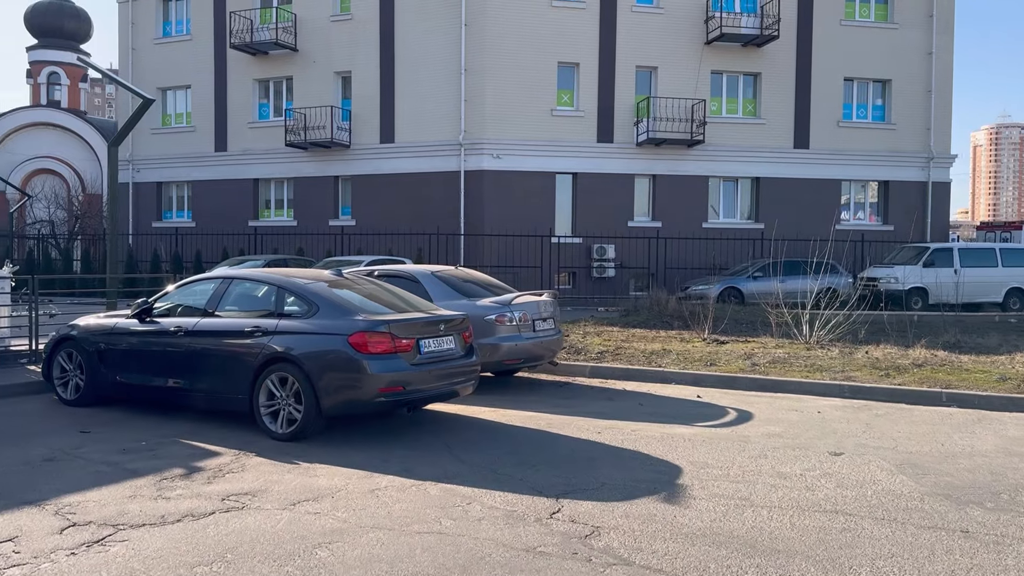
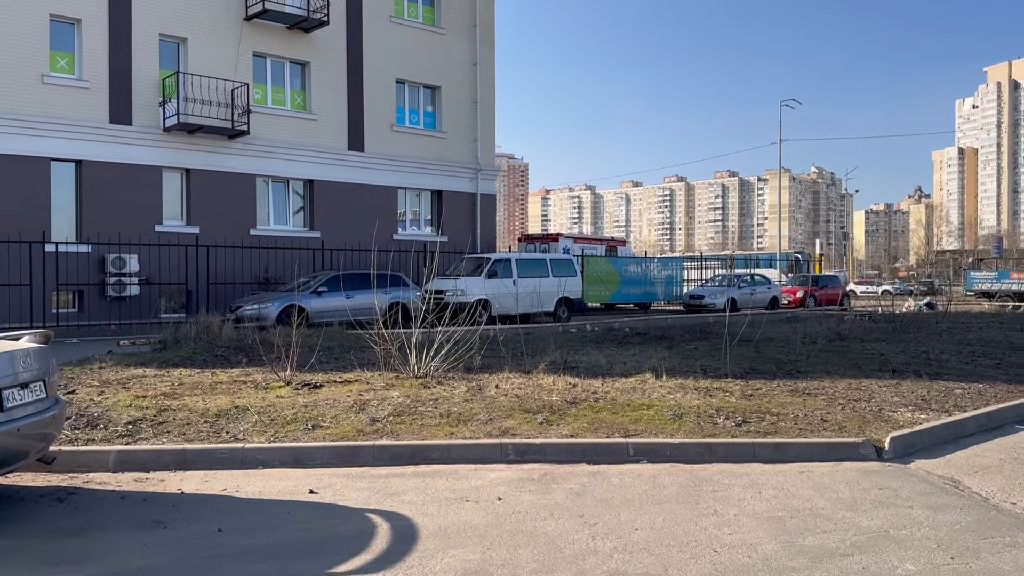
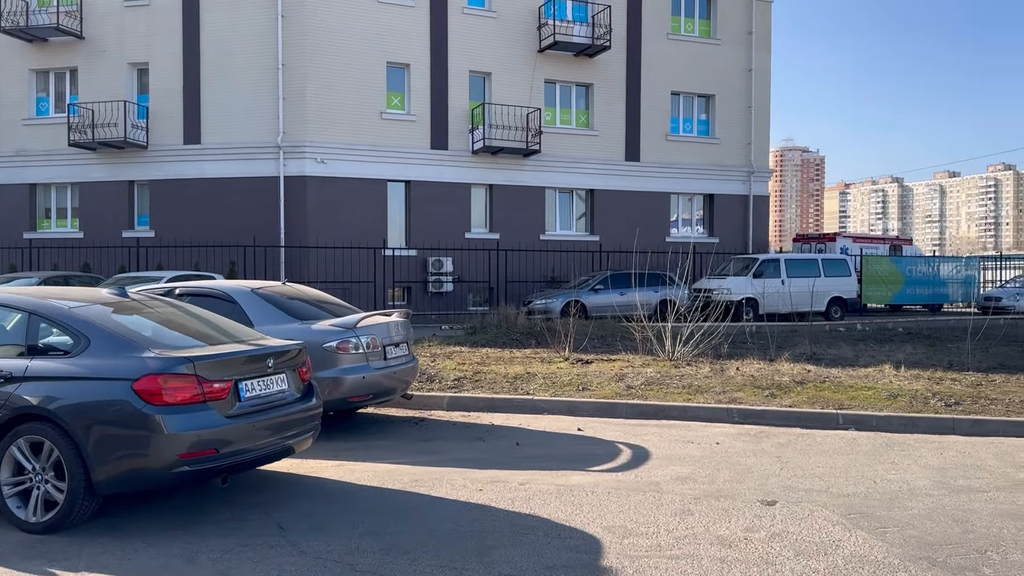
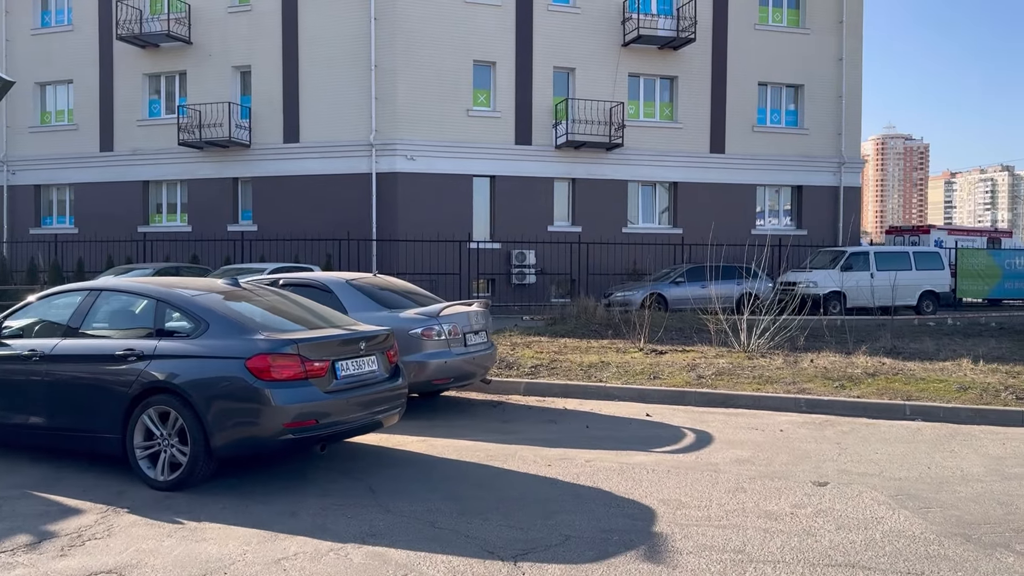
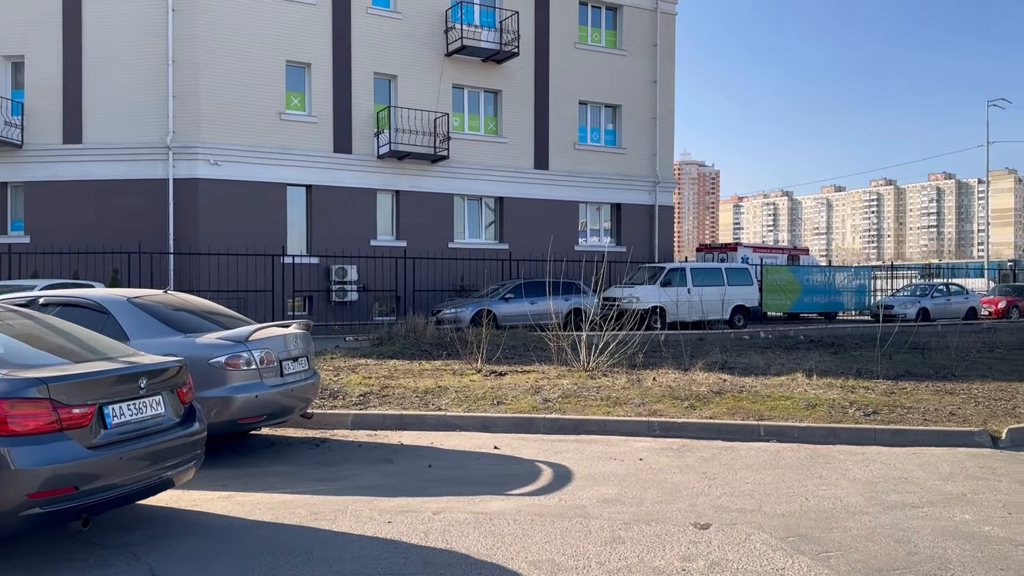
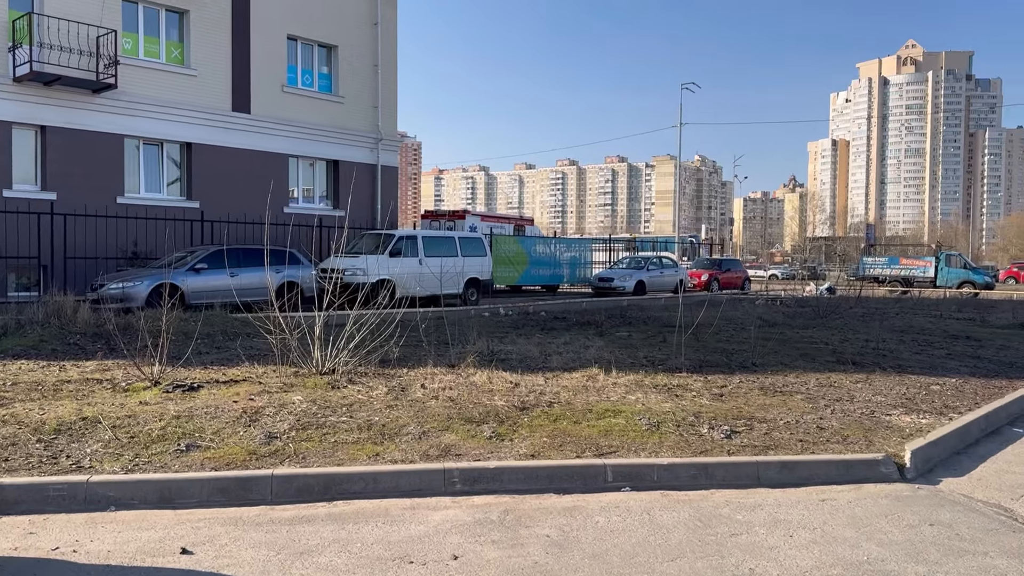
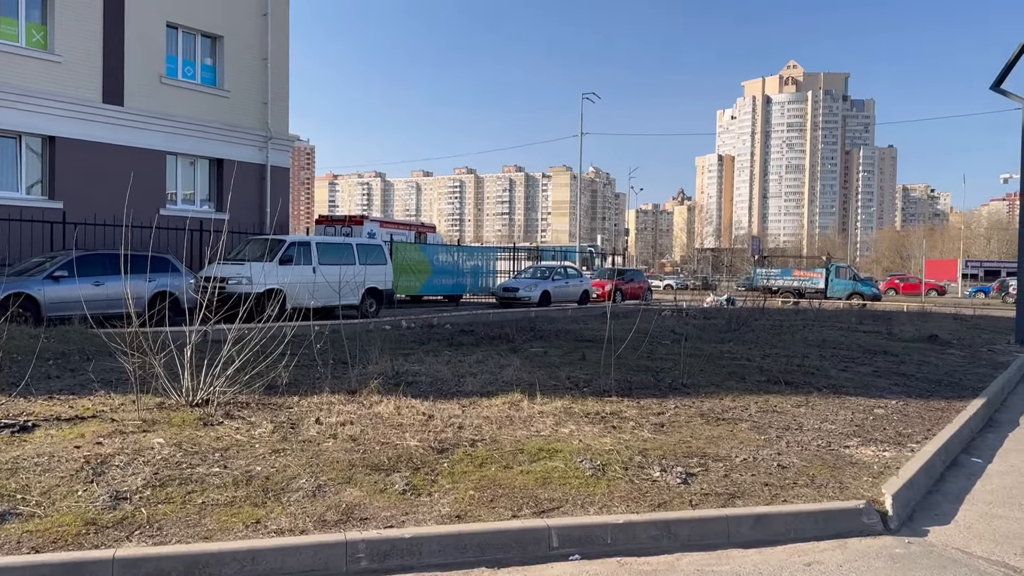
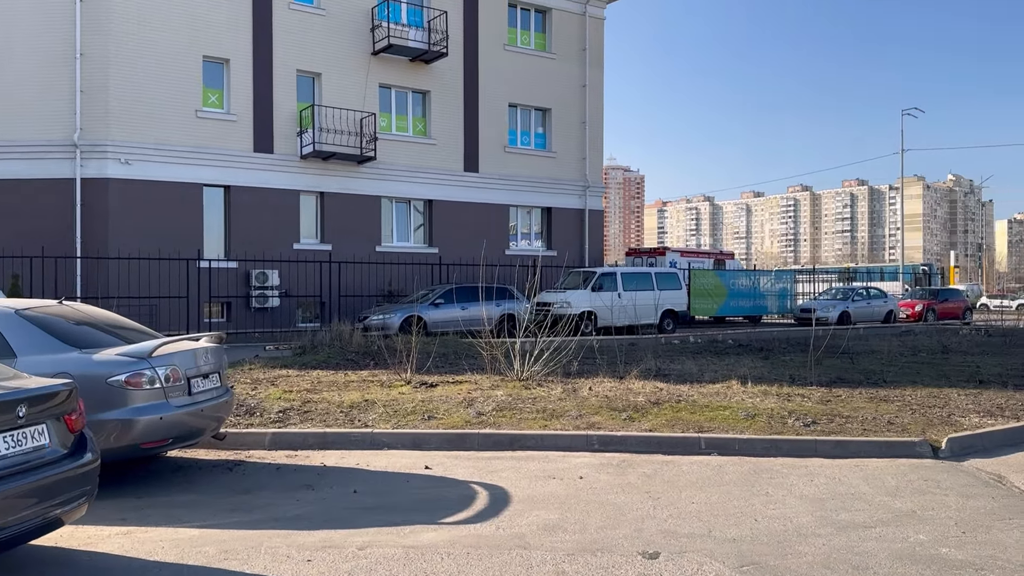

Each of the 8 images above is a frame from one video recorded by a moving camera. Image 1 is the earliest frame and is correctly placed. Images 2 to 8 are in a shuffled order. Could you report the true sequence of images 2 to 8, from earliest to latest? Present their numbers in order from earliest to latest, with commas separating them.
4, 3, 5, 8, 2, 6, 7
